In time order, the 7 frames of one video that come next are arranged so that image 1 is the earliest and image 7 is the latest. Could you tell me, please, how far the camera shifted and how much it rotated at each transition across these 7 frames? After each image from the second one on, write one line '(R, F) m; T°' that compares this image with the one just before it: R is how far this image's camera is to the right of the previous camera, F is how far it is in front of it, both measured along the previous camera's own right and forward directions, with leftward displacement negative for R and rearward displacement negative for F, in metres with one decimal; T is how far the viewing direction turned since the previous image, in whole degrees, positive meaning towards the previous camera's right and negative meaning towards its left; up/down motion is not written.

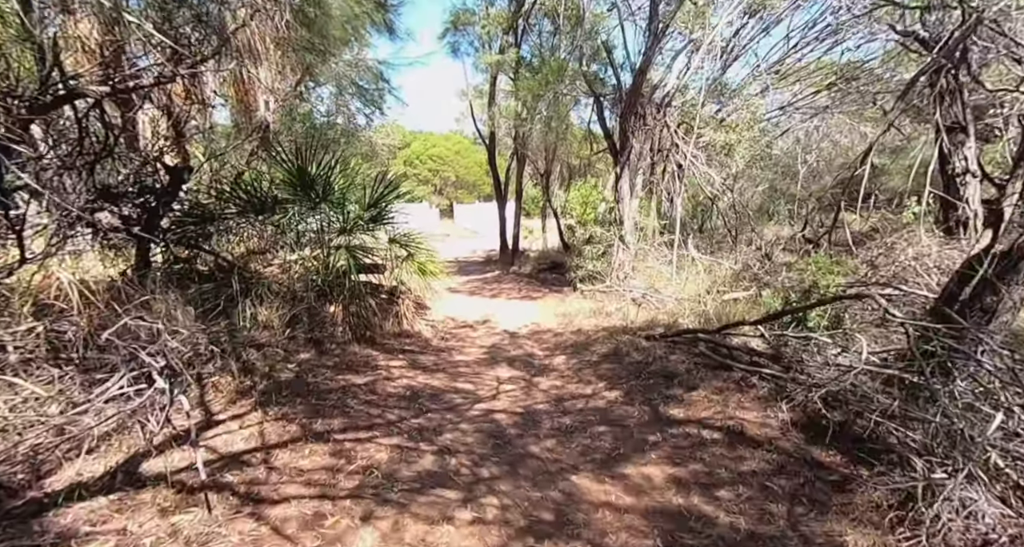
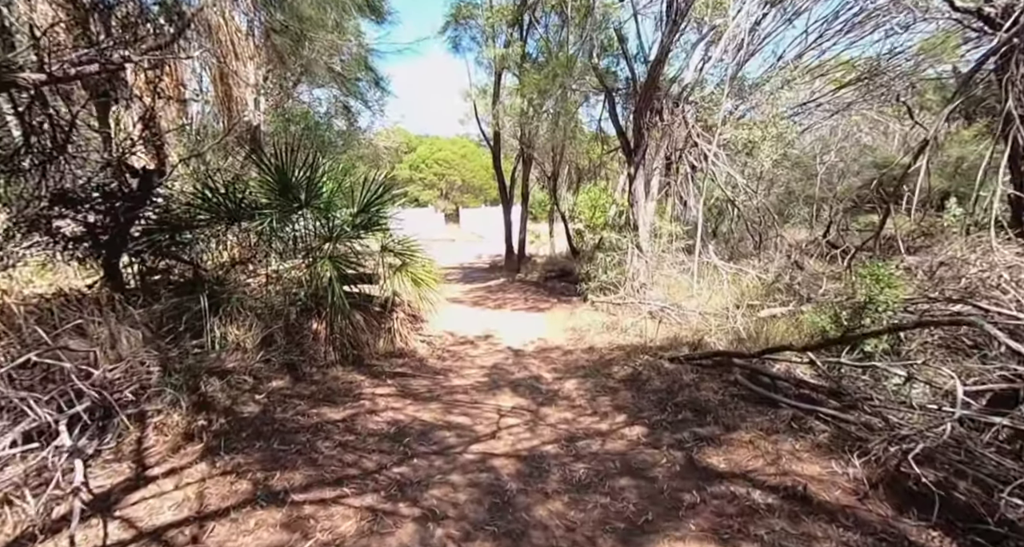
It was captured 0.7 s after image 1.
(0.0, +0.6) m; -1°
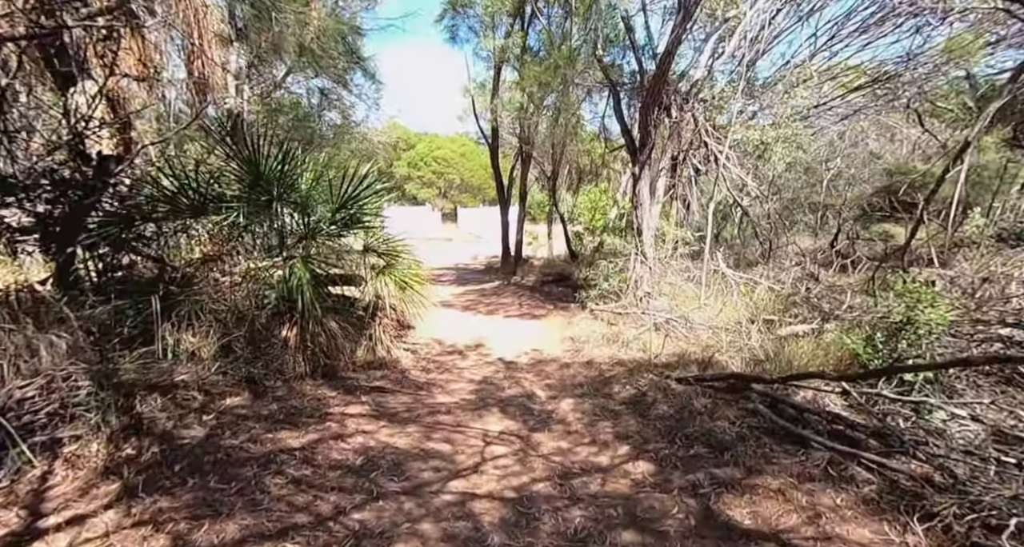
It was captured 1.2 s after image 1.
(0.0, +0.5) m; 0°
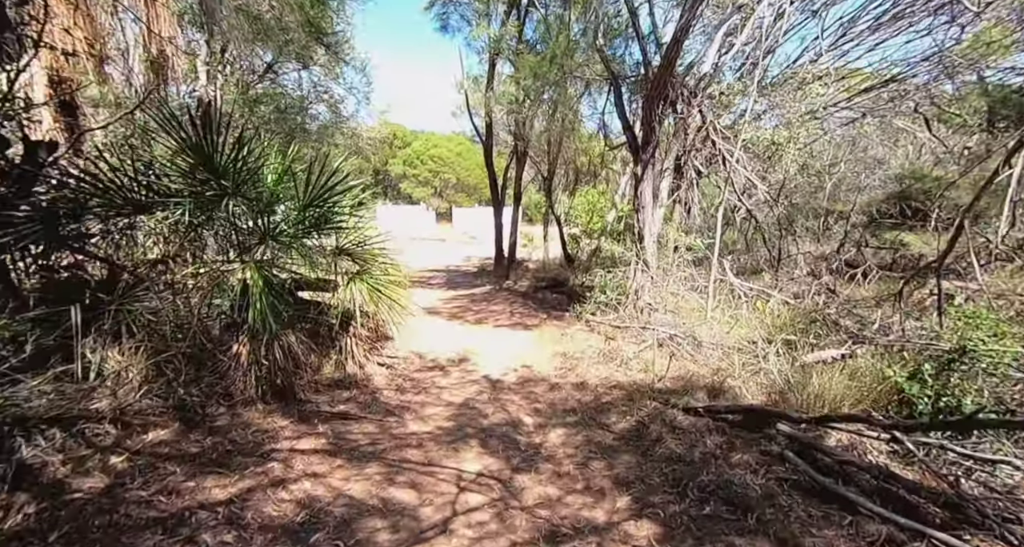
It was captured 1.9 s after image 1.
(+0.1, +0.6) m; 0°
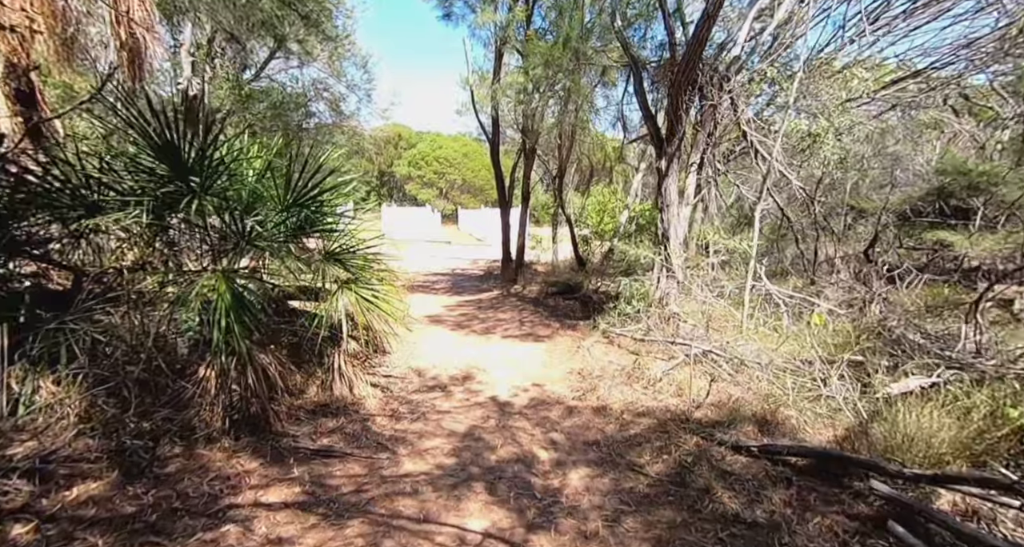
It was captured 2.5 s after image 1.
(0.0, +0.6) m; -1°
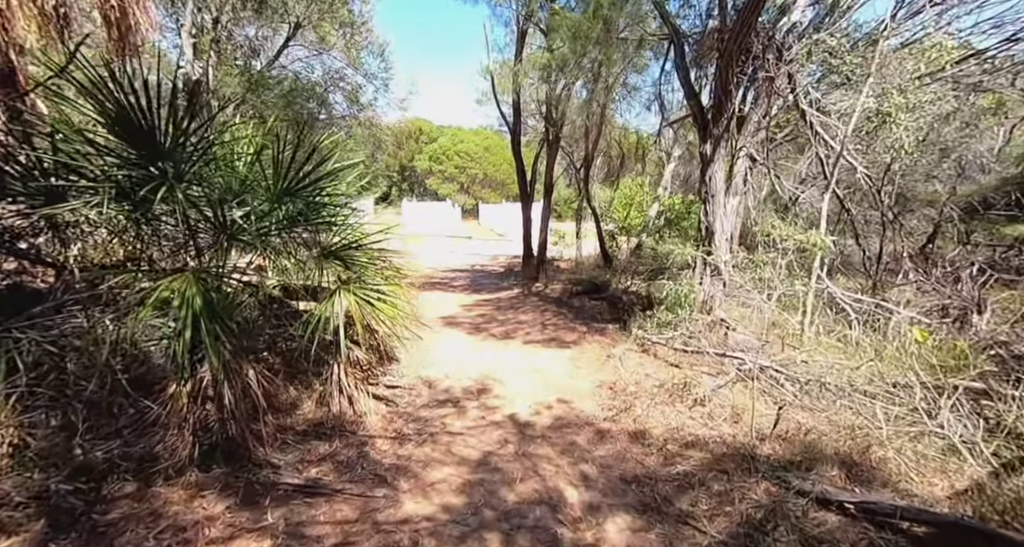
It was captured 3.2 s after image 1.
(0.0, +0.6) m; -2°
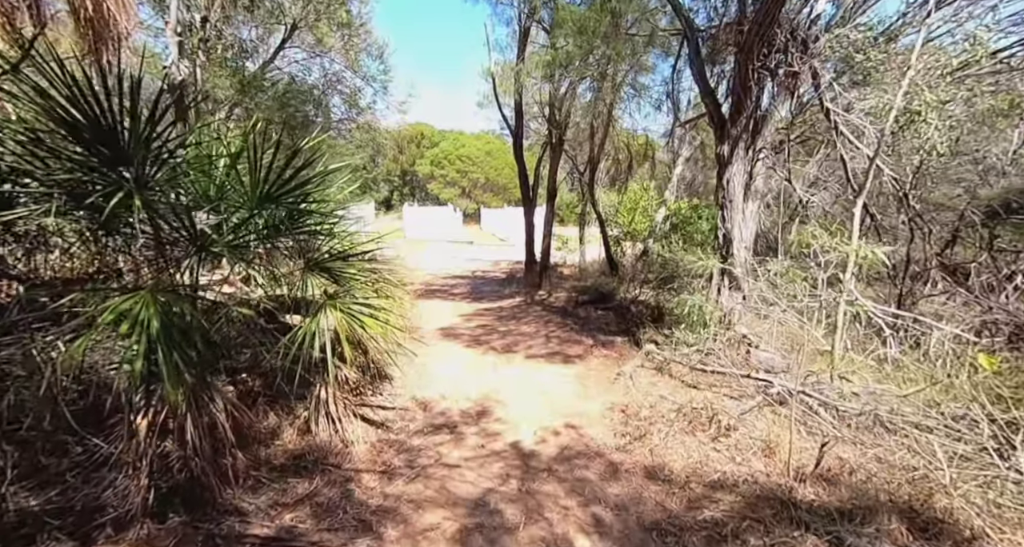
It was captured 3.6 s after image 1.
(0.0, +0.4) m; 0°
